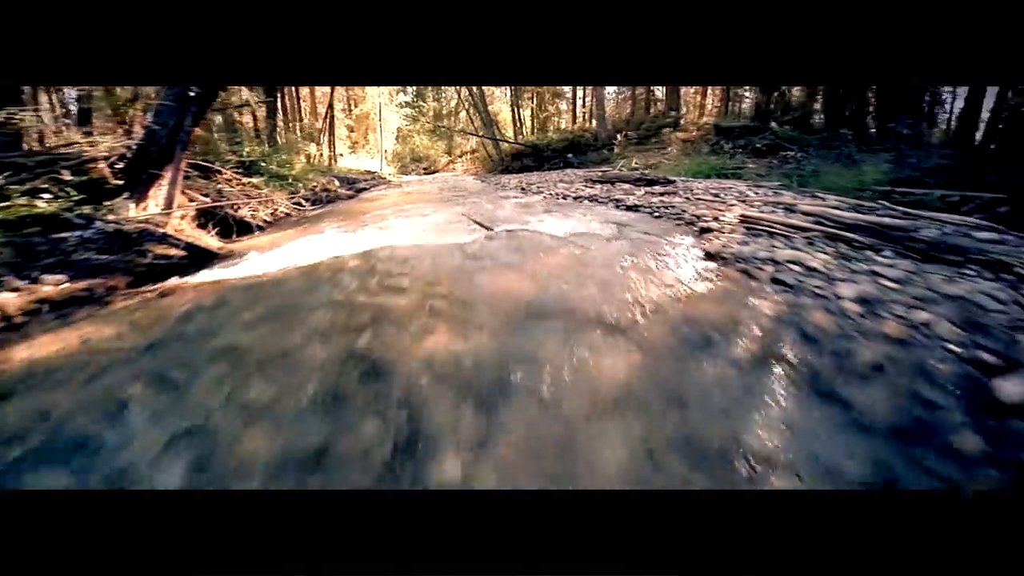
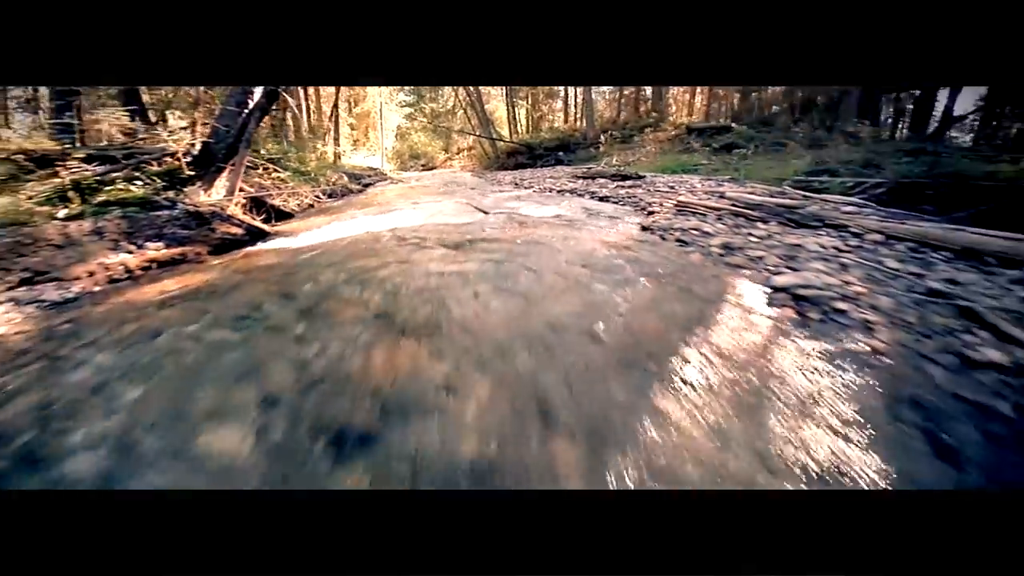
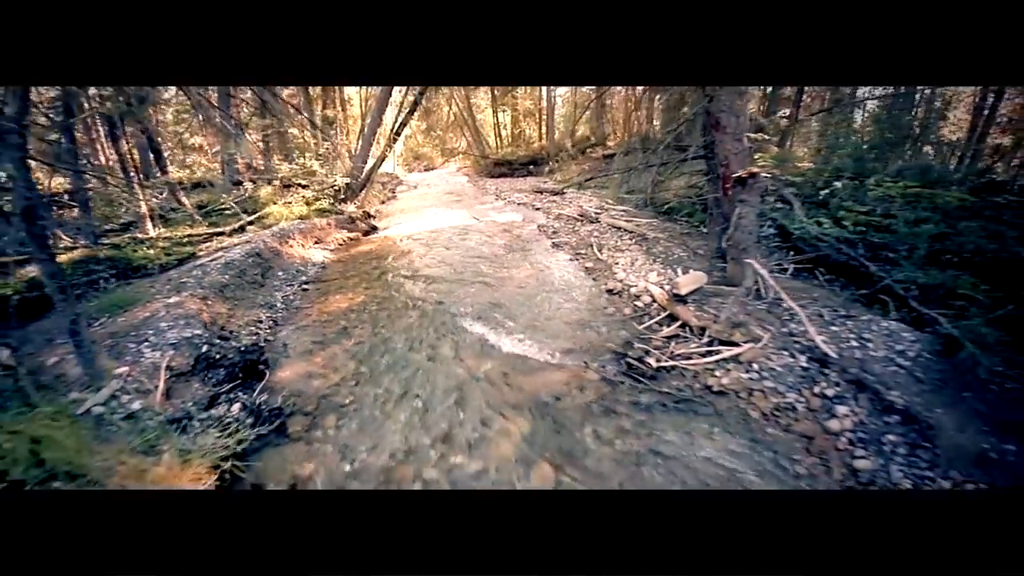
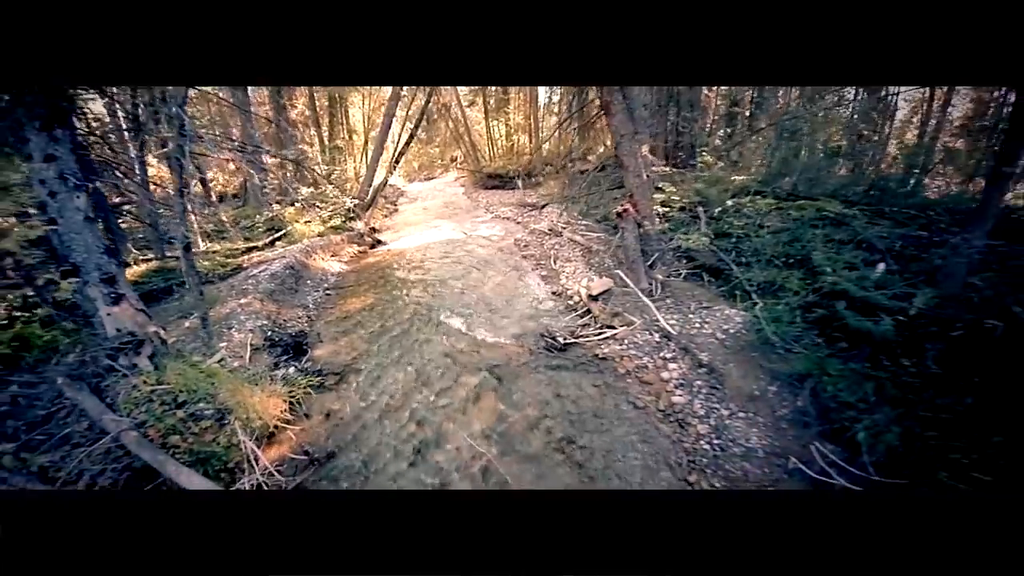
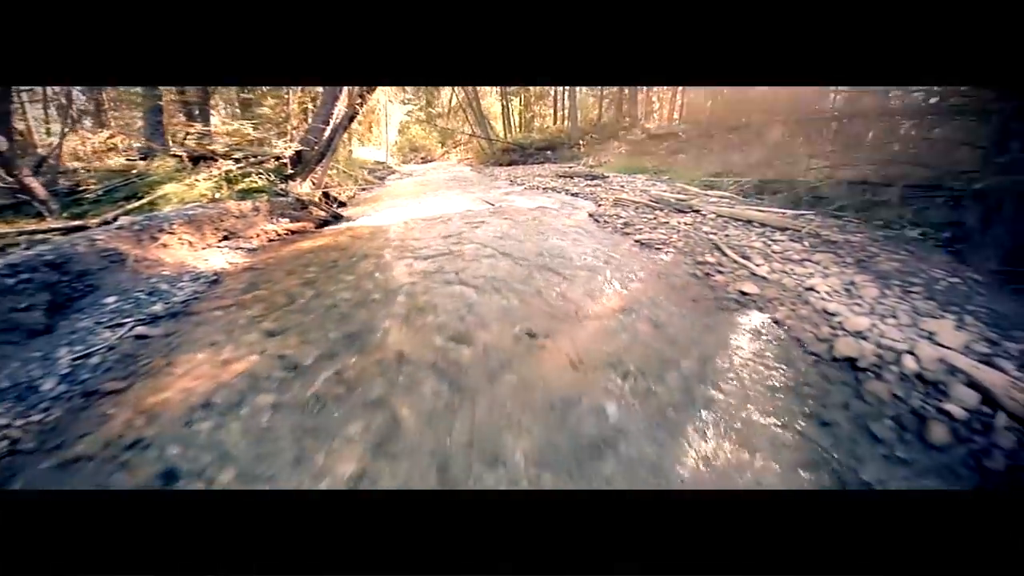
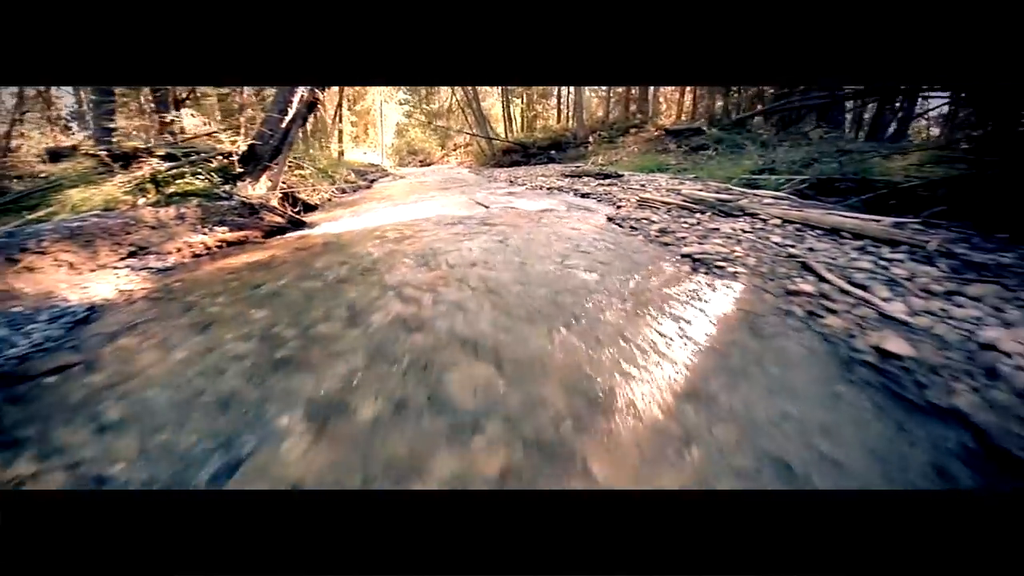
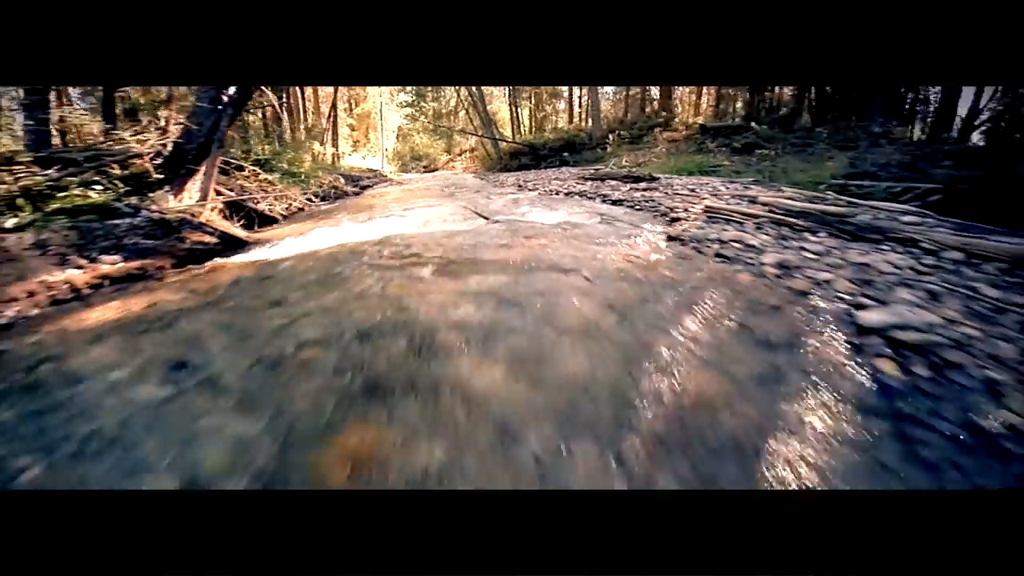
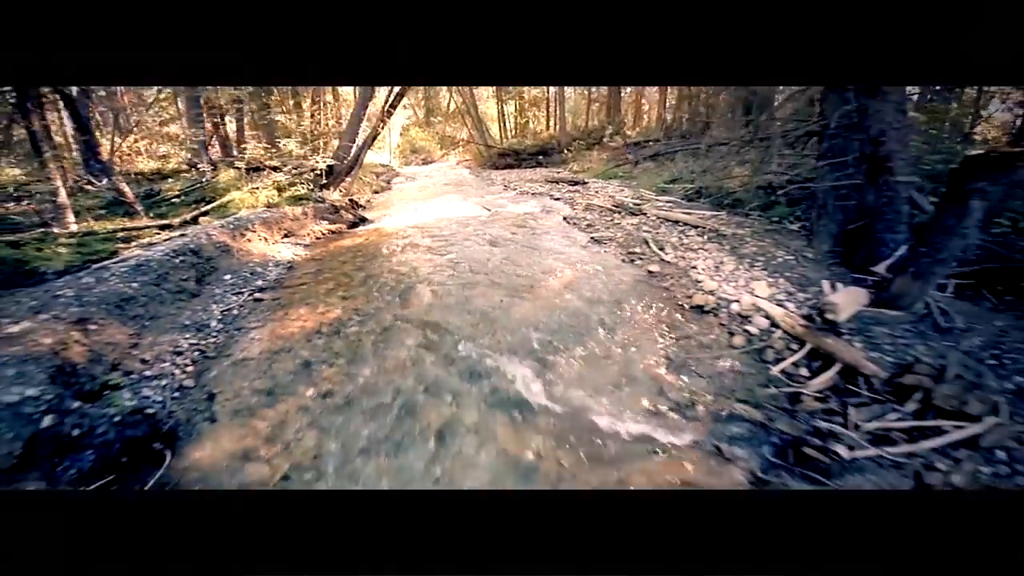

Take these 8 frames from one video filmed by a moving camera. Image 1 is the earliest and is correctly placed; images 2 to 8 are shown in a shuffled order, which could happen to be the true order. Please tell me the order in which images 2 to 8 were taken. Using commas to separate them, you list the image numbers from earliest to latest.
7, 2, 6, 5, 8, 3, 4
